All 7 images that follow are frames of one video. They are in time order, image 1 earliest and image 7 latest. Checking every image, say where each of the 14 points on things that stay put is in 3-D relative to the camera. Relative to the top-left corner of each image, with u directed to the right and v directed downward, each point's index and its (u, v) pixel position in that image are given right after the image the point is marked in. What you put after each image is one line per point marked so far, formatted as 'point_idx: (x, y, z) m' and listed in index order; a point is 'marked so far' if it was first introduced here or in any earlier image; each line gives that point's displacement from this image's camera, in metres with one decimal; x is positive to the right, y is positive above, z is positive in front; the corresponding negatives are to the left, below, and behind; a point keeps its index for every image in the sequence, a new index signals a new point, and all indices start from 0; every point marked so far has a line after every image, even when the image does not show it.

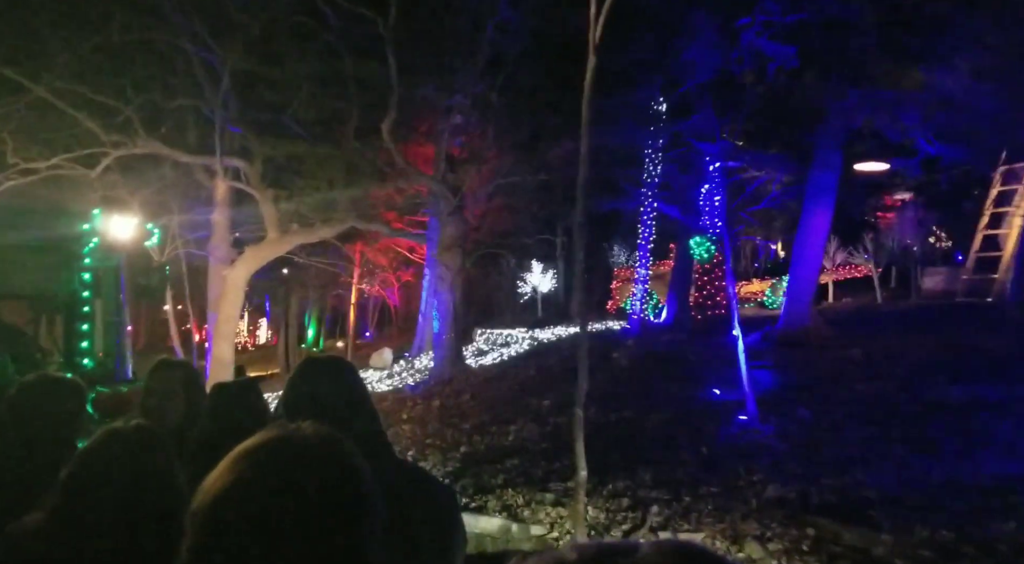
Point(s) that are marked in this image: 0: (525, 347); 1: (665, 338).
0: (+0.3, -1.5, +15.6) m
1: (+3.0, -1.1, +13.2) m
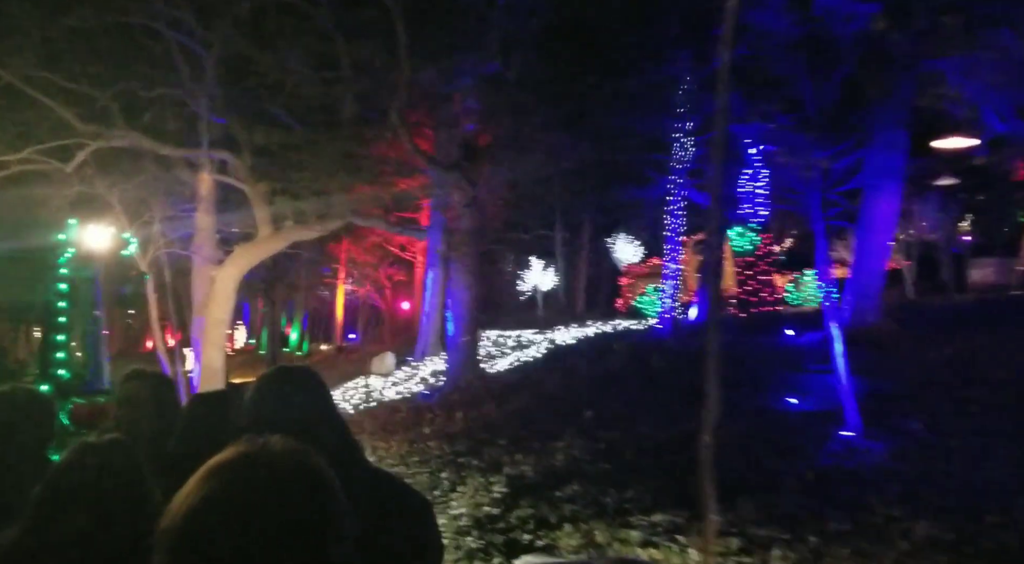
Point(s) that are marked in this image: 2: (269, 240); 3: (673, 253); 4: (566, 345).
0: (+0.7, -1.4, +14.4) m
1: (+3.4, -1.0, +12.2) m
2: (-5.6, +1.0, +16.0) m
3: (+3.0, +0.5, +13.1) m
4: (+1.1, -1.3, +14.4) m
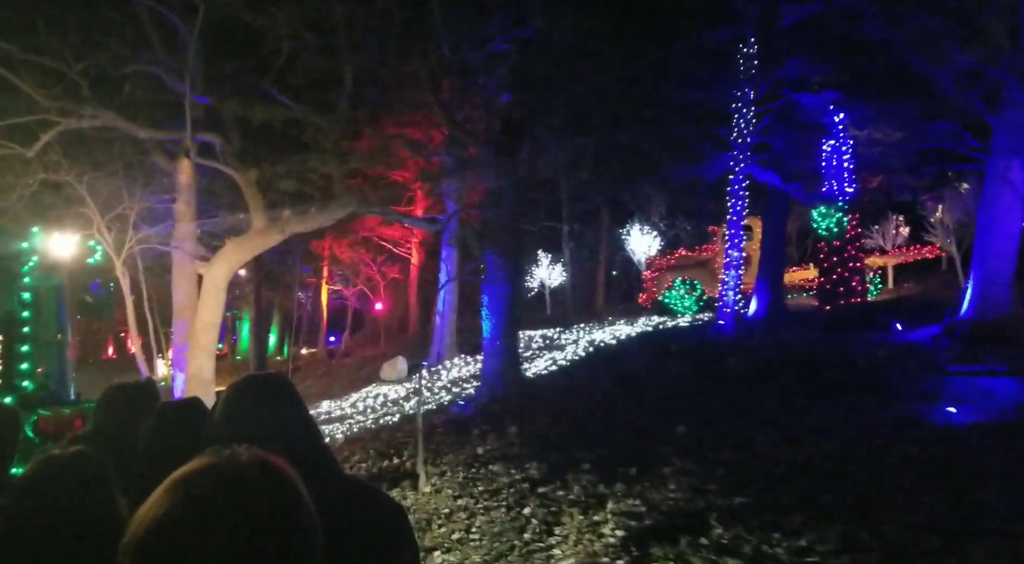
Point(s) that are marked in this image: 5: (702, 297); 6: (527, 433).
0: (+1.3, -1.3, +12.9) m
1: (+4.1, -0.8, +10.7) m
2: (-5.1, +1.0, +14.2) m
3: (+3.7, +0.7, +11.6) m
4: (+1.8, -1.2, +12.9) m
5: (+4.7, -0.4, +17.5) m
6: (+0.2, -1.9, +8.8) m
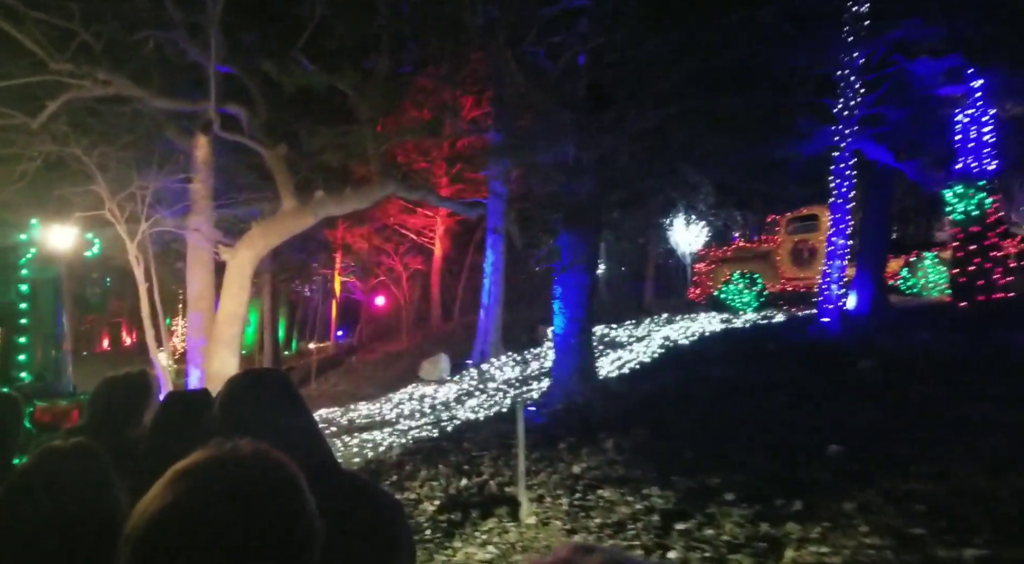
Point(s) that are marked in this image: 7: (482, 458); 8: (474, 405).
0: (+2.4, -1.1, +11.5) m
1: (+5.2, -0.7, +9.4) m
2: (-4.0, +1.2, +12.8) m
3: (+4.7, +0.8, +10.2) m
4: (+2.8, -1.0, +11.5) m
5: (+5.7, -0.2, +16.1) m
6: (+1.3, -1.8, +7.4) m
7: (-0.3, -2.0, +7.8) m
8: (-0.6, -1.9, +10.9) m
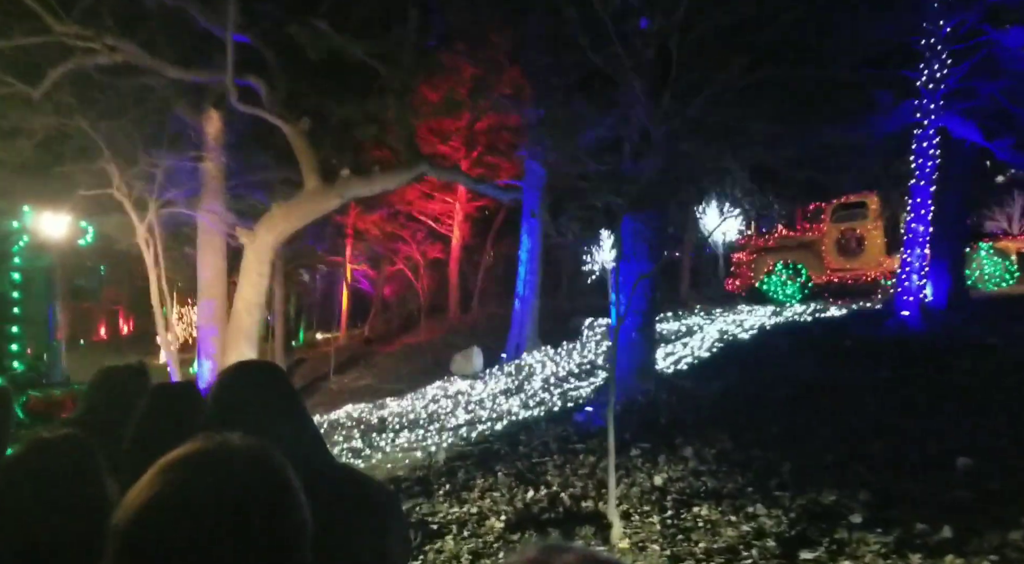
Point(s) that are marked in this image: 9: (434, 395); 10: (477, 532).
0: (+3.1, -1.0, +10.7) m
1: (+5.8, -0.6, +8.5) m
2: (-3.3, +1.4, +11.9) m
3: (+5.4, +0.9, +9.4) m
4: (+3.5, -0.9, +10.7) m
5: (+6.4, 0.0, +15.3) m
6: (+1.9, -1.7, +6.6) m
7: (+0.3, -1.8, +7.0) m
8: (+0.1, -1.8, +10.1) m
9: (-1.3, -1.9, +11.7) m
10: (-0.3, -2.1, +5.8) m
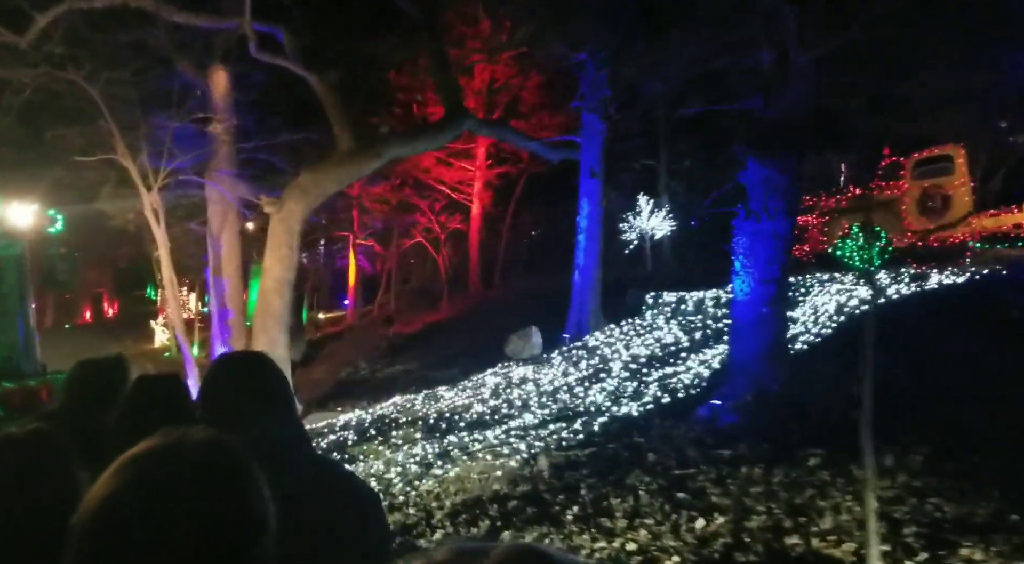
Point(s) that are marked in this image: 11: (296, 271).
0: (+4.1, -0.5, +9.1) m
1: (+6.9, -0.1, +7.0) m
2: (-2.3, +1.8, +10.2) m
3: (+6.5, +1.4, +7.8) m
4: (+4.5, -0.4, +9.1) m
5: (+7.3, +0.7, +13.7) m
6: (+3.0, -1.4, +5.1) m
7: (+1.5, -1.6, +5.4) m
8: (+1.2, -1.4, +8.5) m
9: (-0.2, -1.5, +10.1) m
10: (+0.9, -1.8, +4.2) m
11: (-3.4, +0.2, +10.9) m
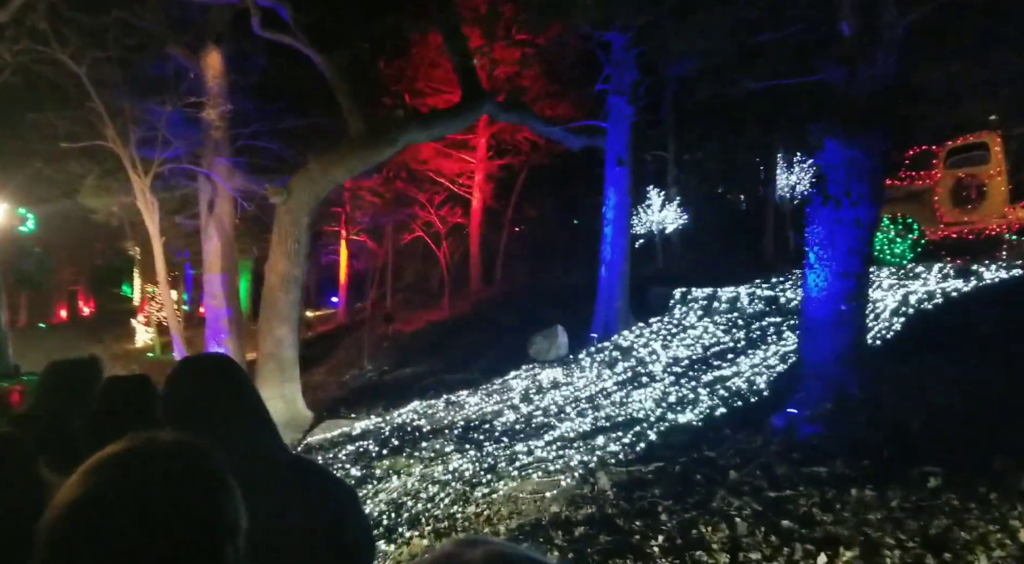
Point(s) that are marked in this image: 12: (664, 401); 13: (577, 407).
0: (+4.5, -0.4, +8.4) m
1: (+7.4, -0.1, +6.4) m
2: (-2.0, +1.9, +9.4) m
3: (+6.9, +1.5, +7.2) m
4: (+4.9, -0.3, +8.5) m
5: (+7.6, +0.8, +13.1) m
6: (+3.5, -1.3, +4.4) m
7: (+2.0, -1.5, +4.7) m
8: (+1.6, -1.3, +7.8) m
9: (+0.1, -1.4, +9.3) m
10: (+1.4, -1.8, +3.5) m
11: (-3.0, +0.3, +10.0) m
12: (+1.7, -1.3, +7.7) m
13: (+0.7, -1.4, +8.1) m
